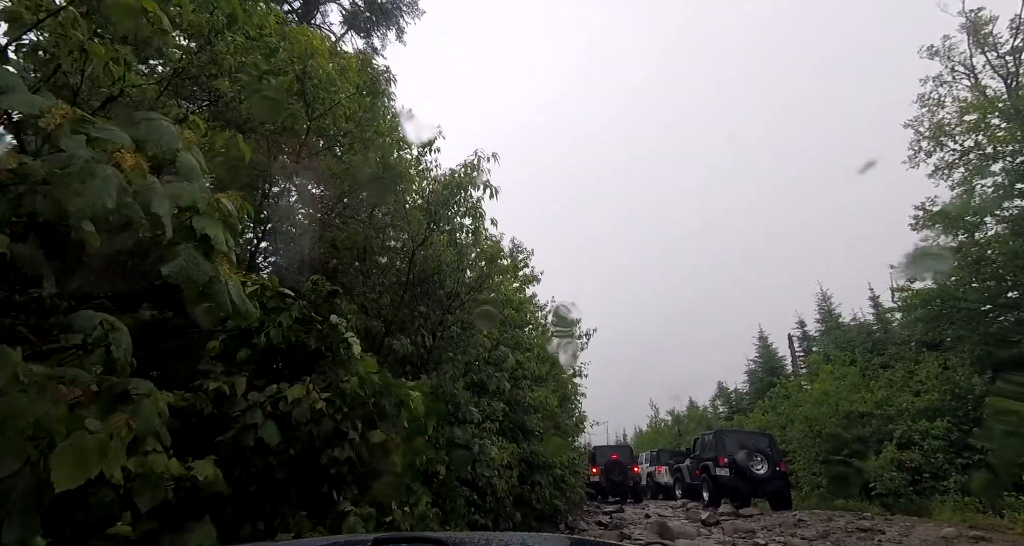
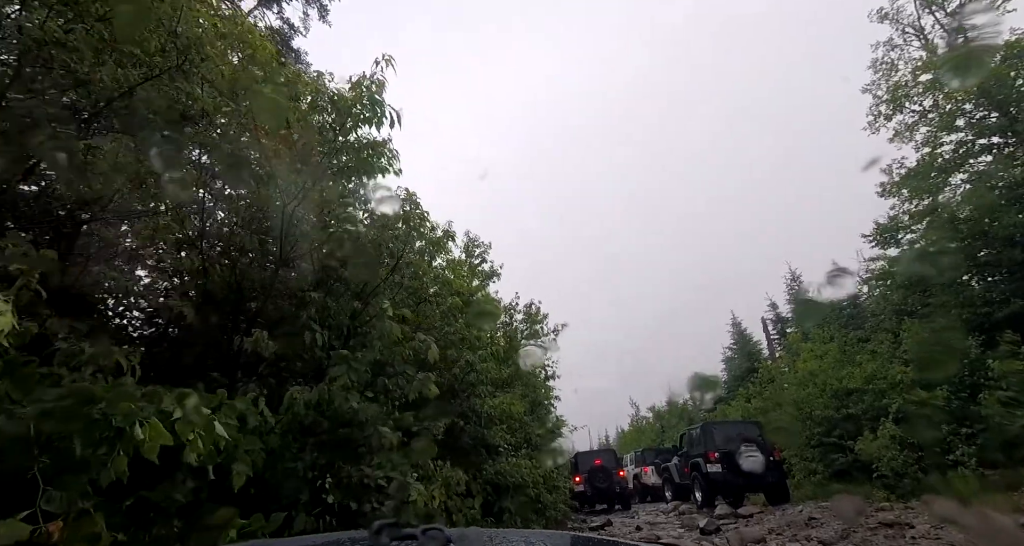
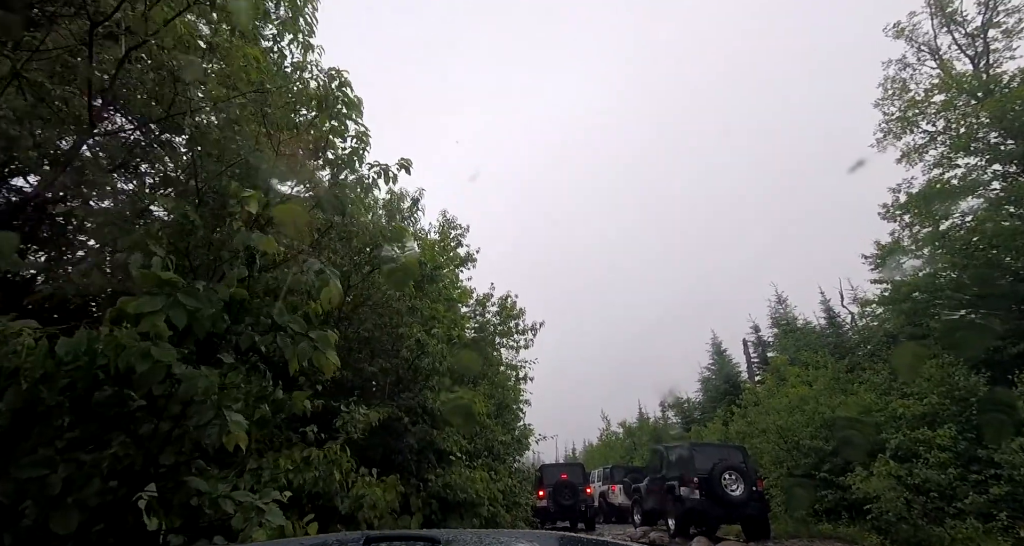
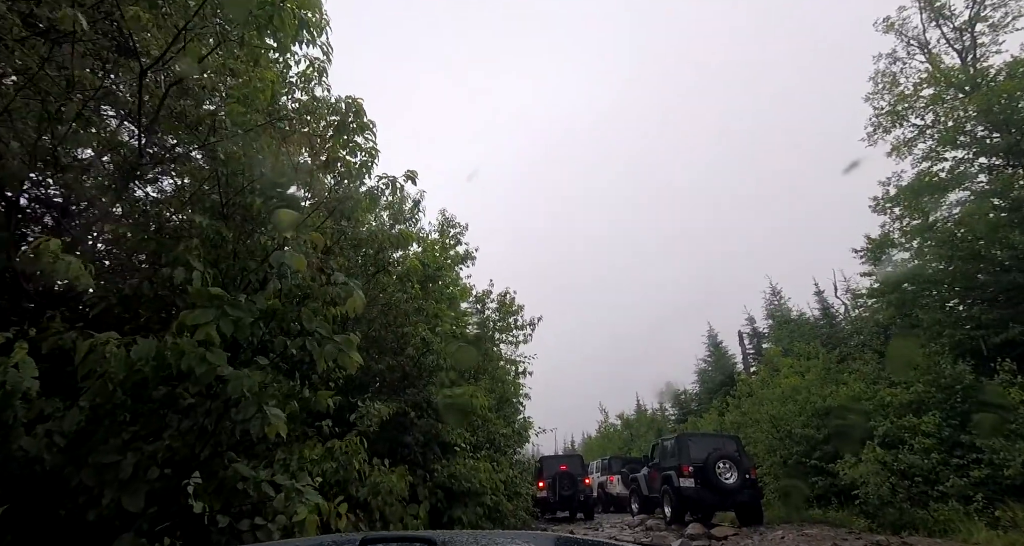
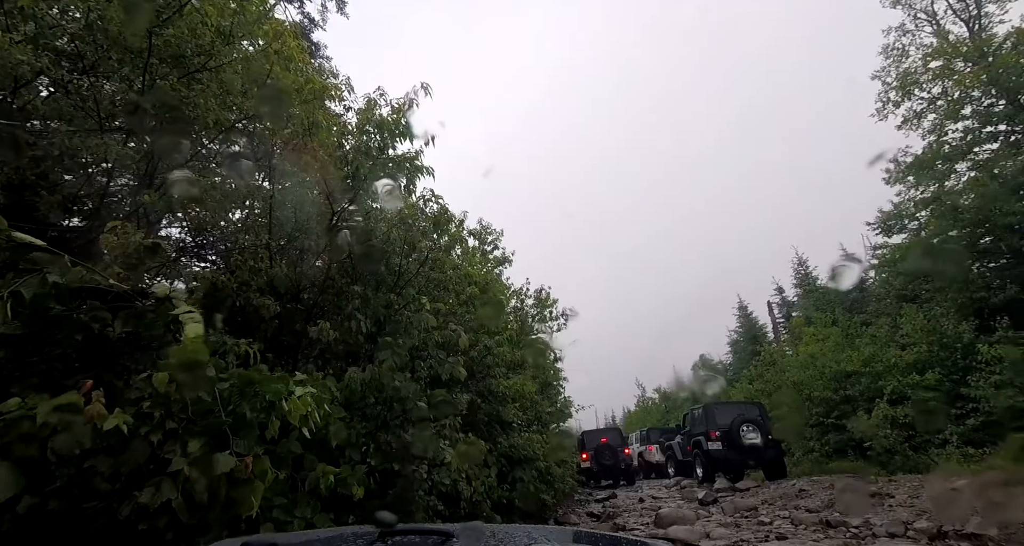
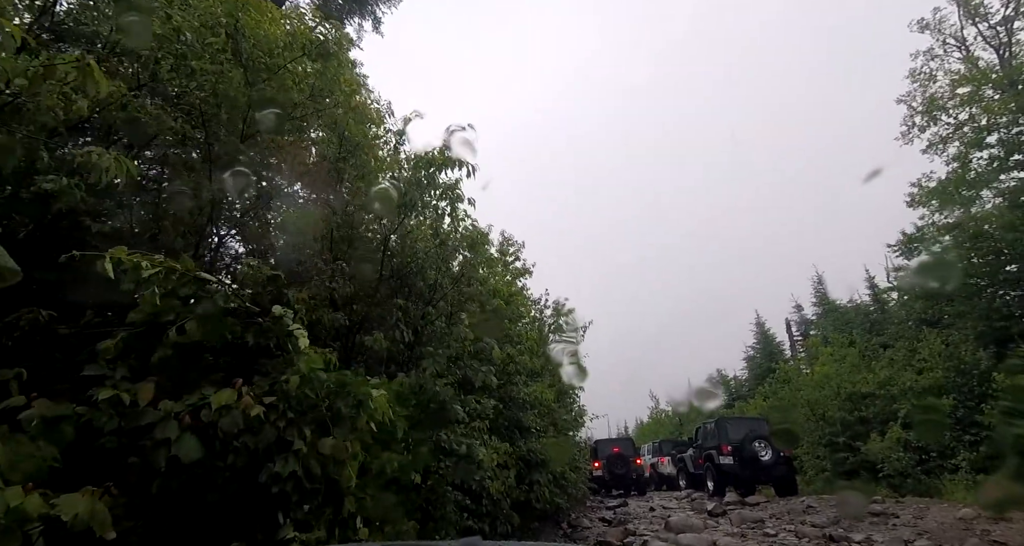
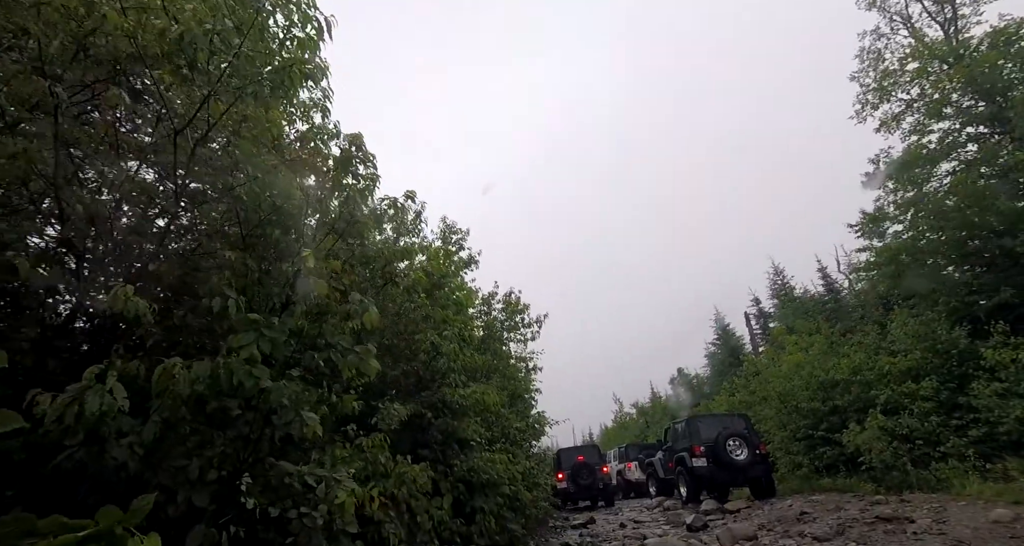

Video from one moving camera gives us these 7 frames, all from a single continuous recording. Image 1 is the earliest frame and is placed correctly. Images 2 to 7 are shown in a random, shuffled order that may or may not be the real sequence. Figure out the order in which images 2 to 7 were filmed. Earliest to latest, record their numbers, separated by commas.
6, 5, 2, 7, 4, 3
